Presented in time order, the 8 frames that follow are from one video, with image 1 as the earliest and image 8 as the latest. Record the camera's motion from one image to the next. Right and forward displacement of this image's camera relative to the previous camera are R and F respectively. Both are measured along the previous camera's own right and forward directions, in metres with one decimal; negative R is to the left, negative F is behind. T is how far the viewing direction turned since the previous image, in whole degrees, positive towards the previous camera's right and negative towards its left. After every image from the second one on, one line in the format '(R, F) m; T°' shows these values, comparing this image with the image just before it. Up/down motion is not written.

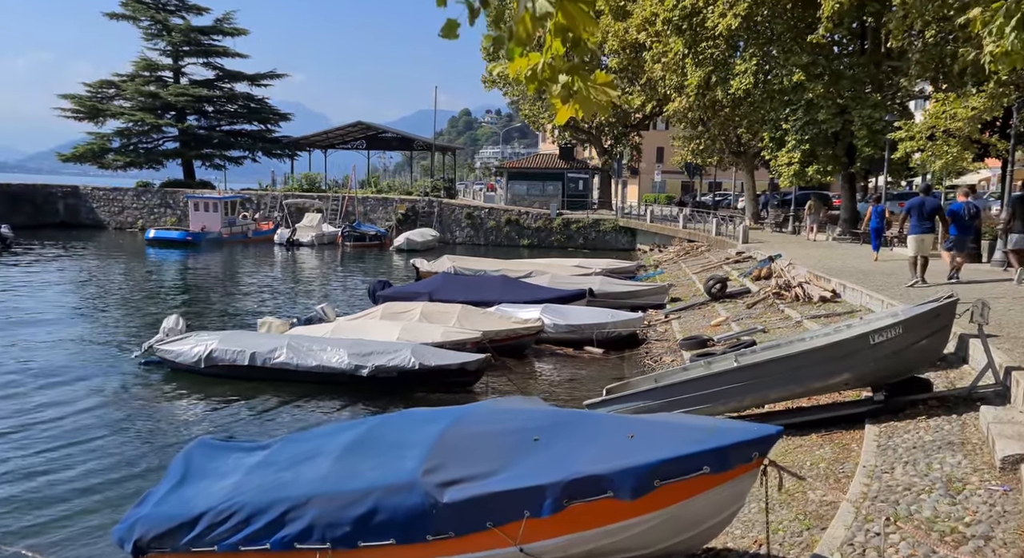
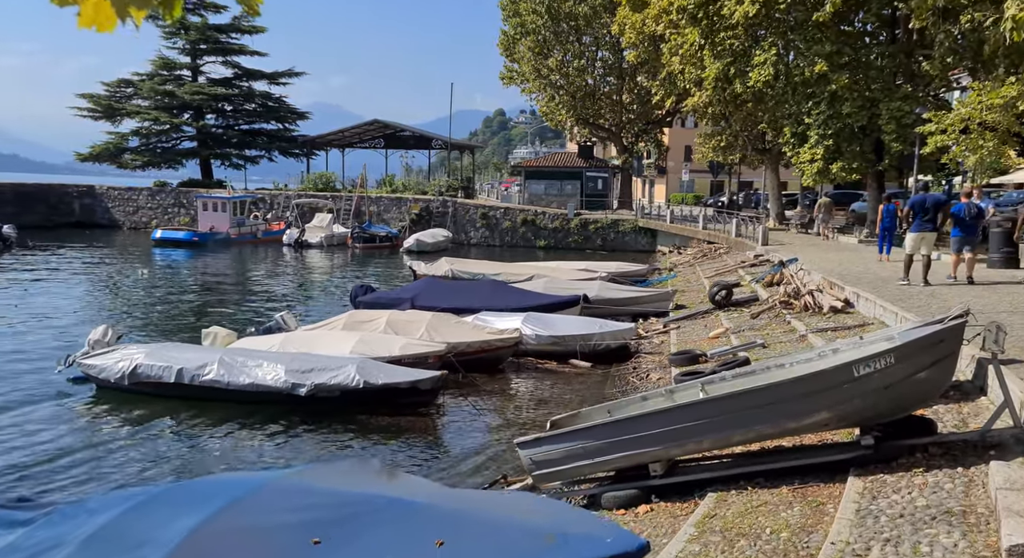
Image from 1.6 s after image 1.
(+1.3, +2.0) m; -2°
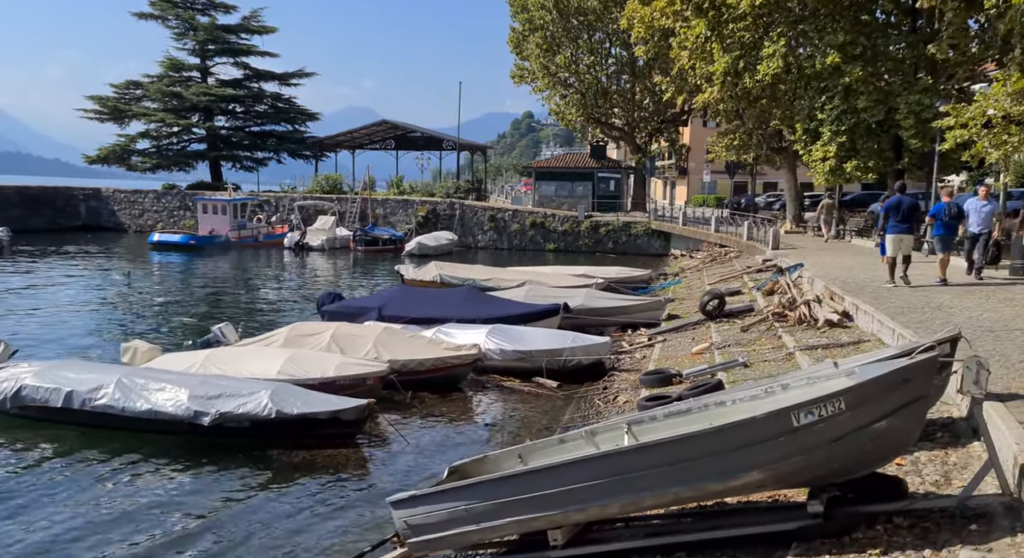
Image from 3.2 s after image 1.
(+1.4, +1.9) m; -2°
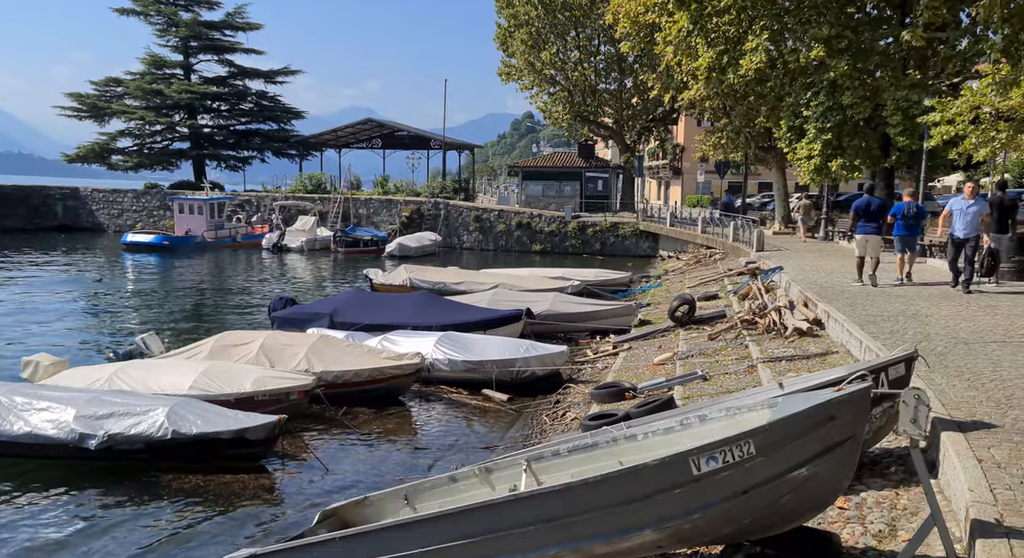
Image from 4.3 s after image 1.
(+1.0, +1.3) m; 0°
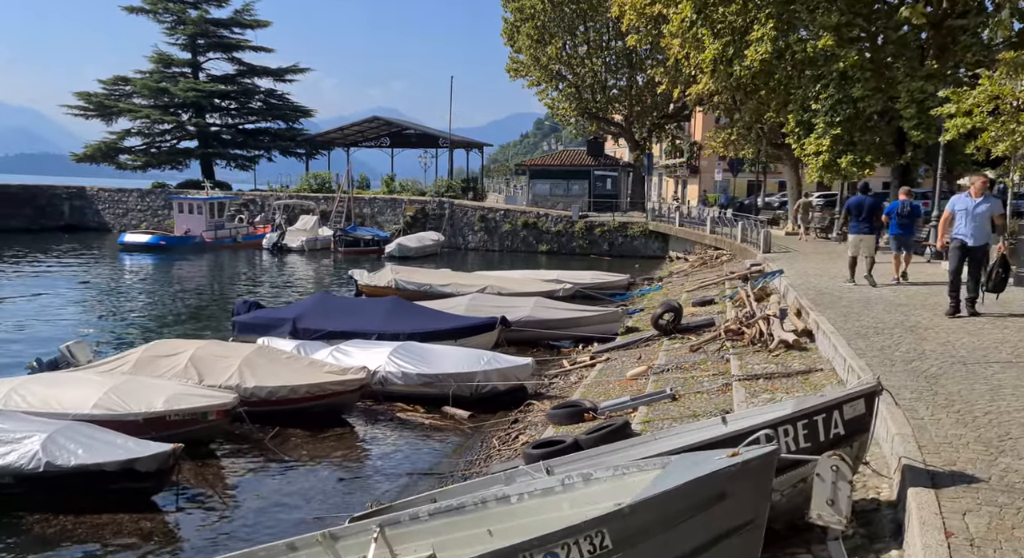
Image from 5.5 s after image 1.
(+1.1, +1.5) m; -2°
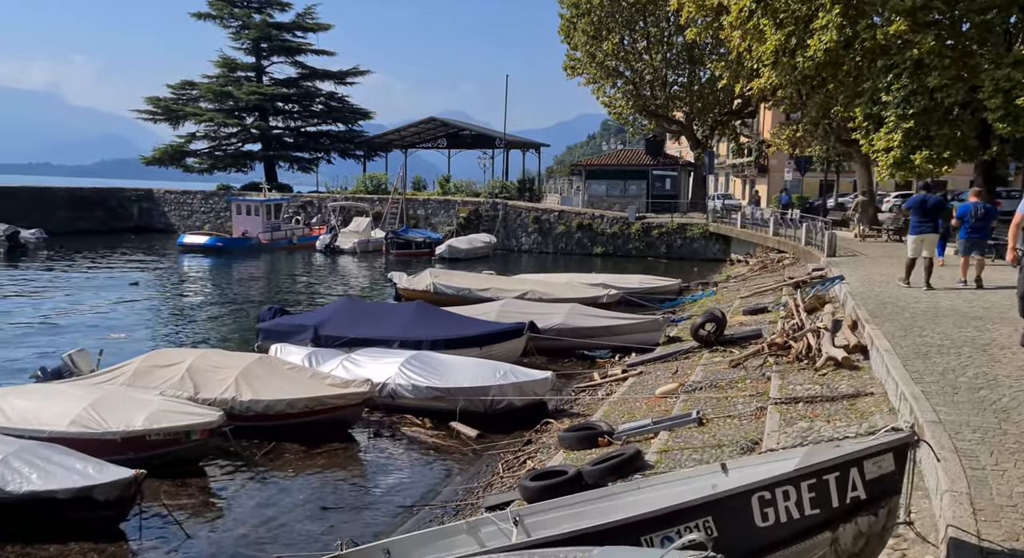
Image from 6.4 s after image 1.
(+0.8, +1.4) m; -4°
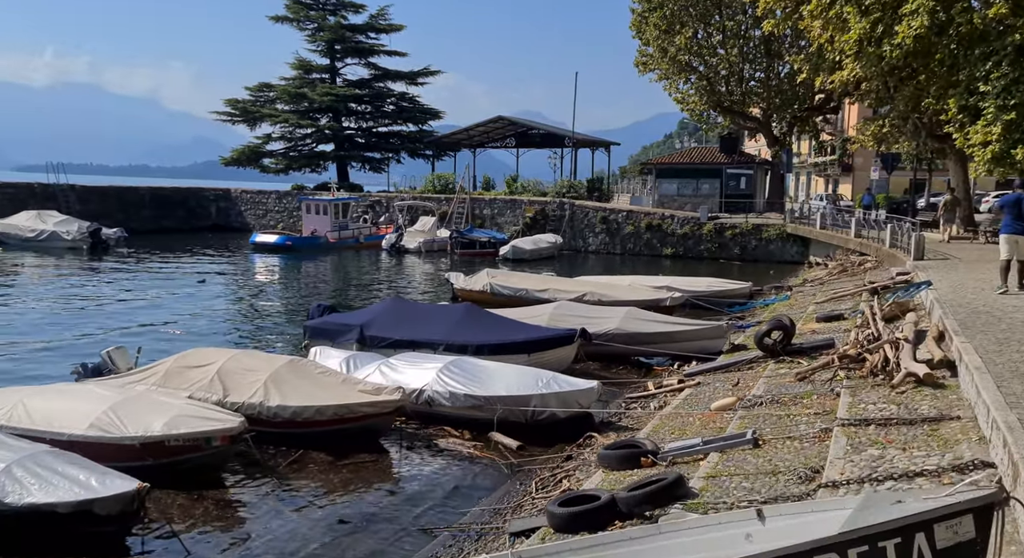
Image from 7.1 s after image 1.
(+0.5, +1.1) m; -5°
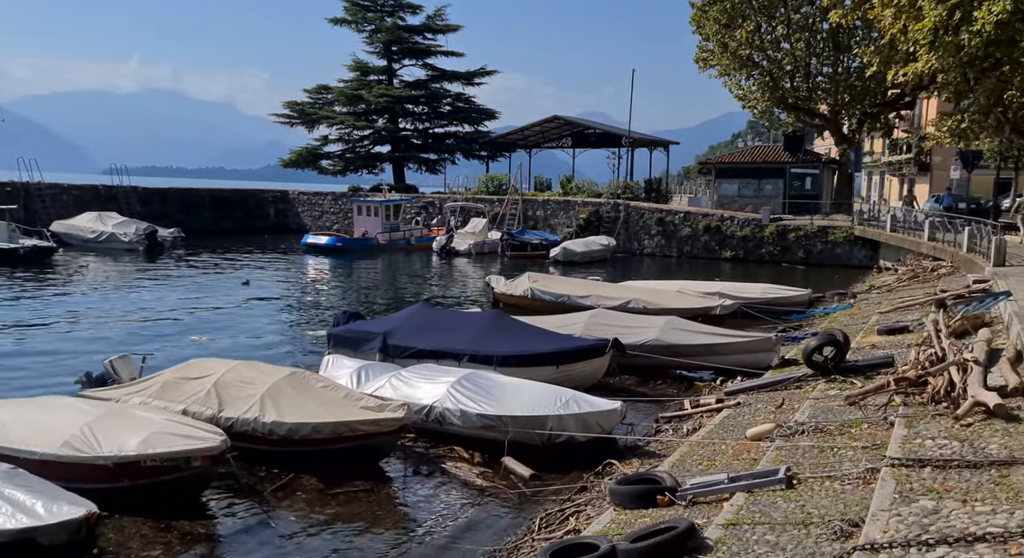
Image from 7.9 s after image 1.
(+0.7, +1.3) m; -4°
